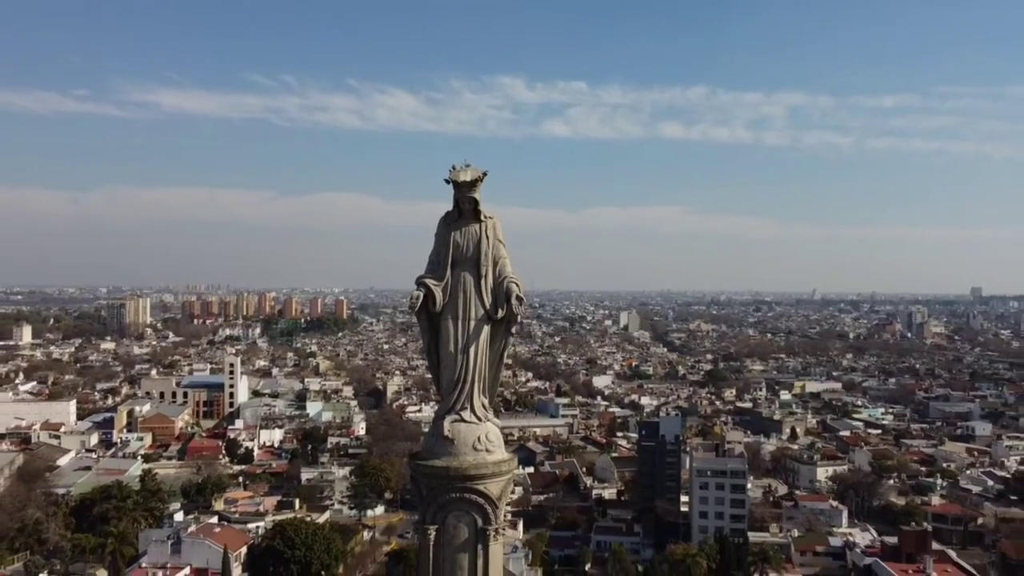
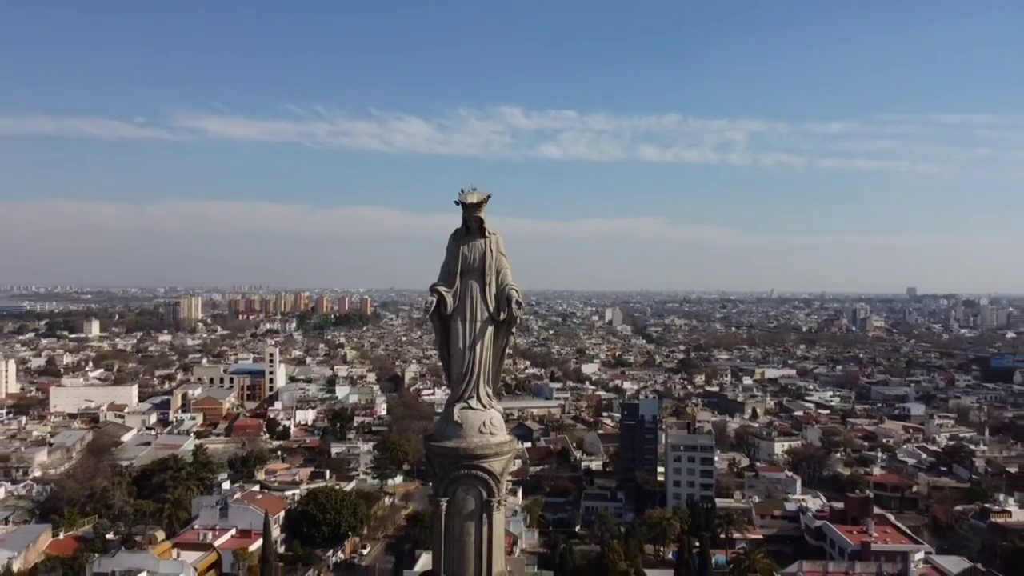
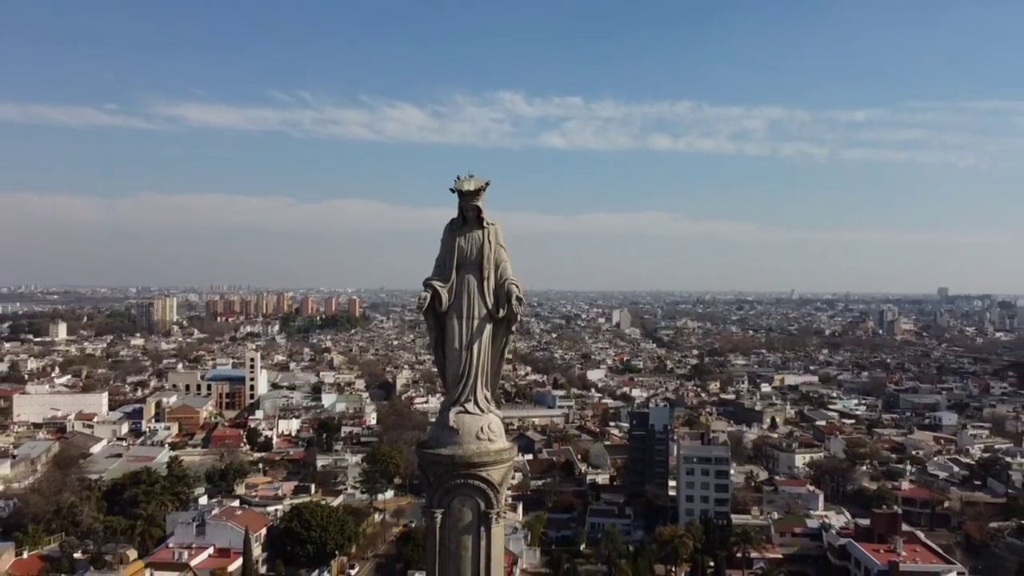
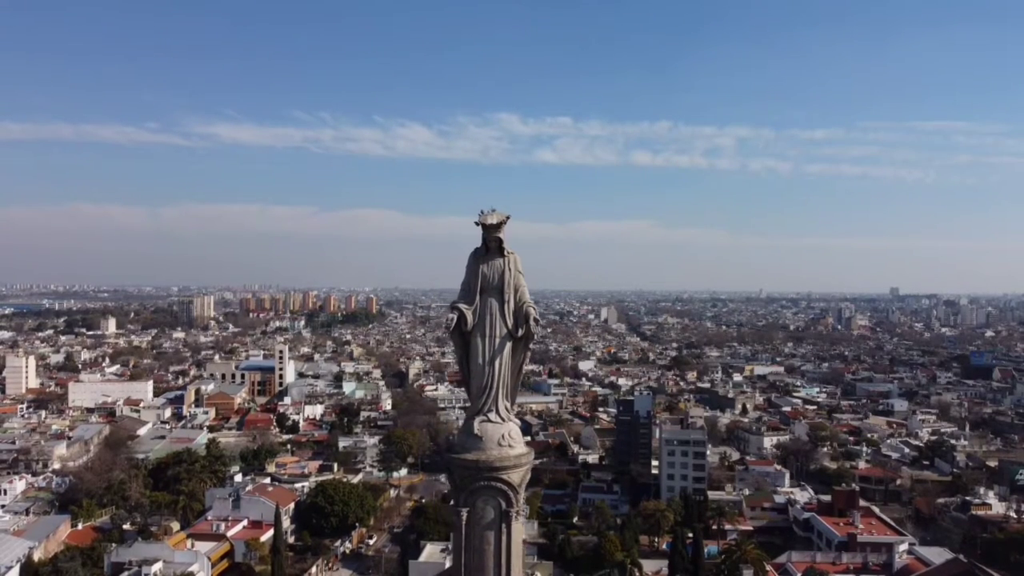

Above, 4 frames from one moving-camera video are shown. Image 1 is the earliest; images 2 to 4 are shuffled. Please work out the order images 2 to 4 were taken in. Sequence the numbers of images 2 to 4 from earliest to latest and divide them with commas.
3, 2, 4
